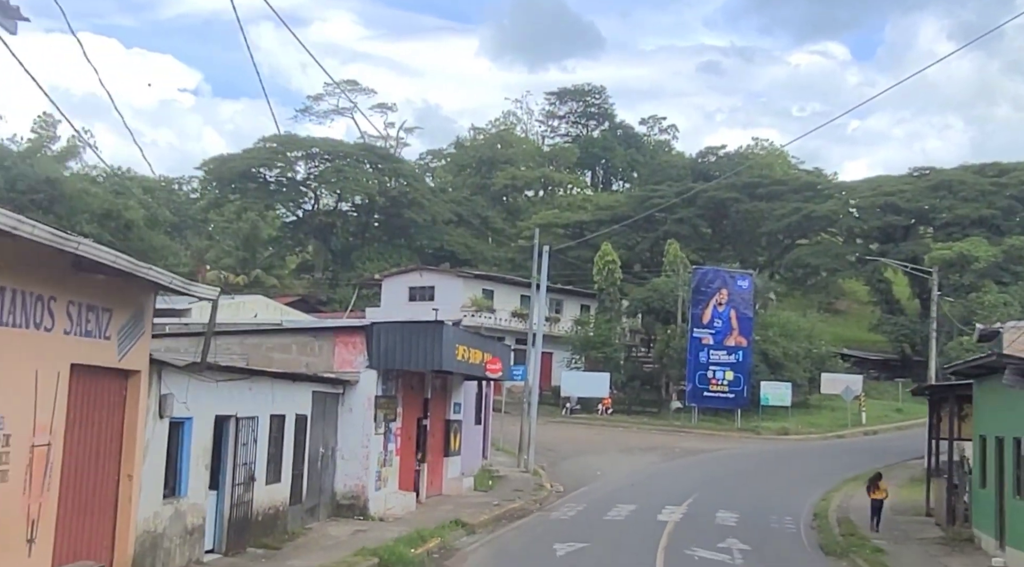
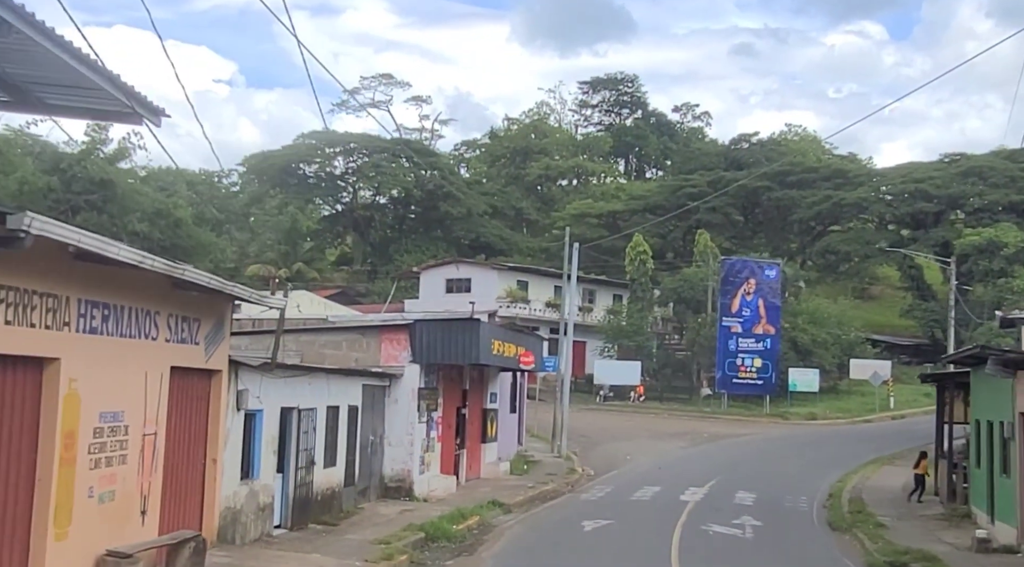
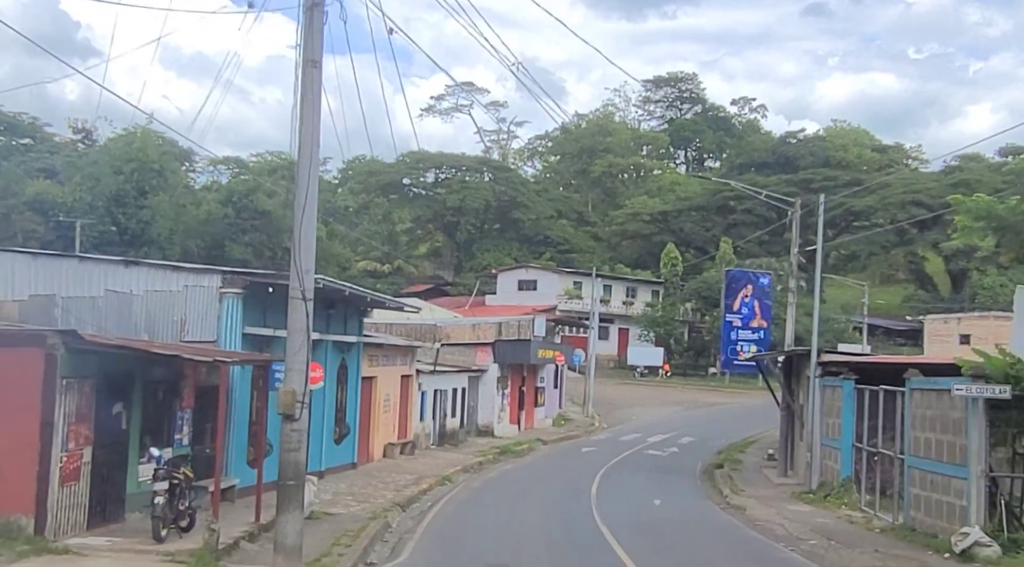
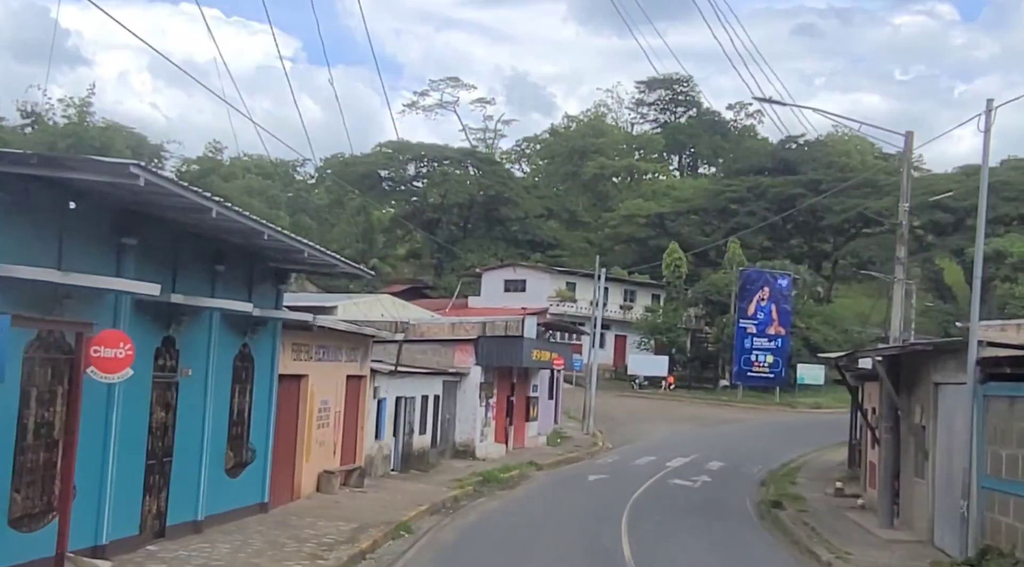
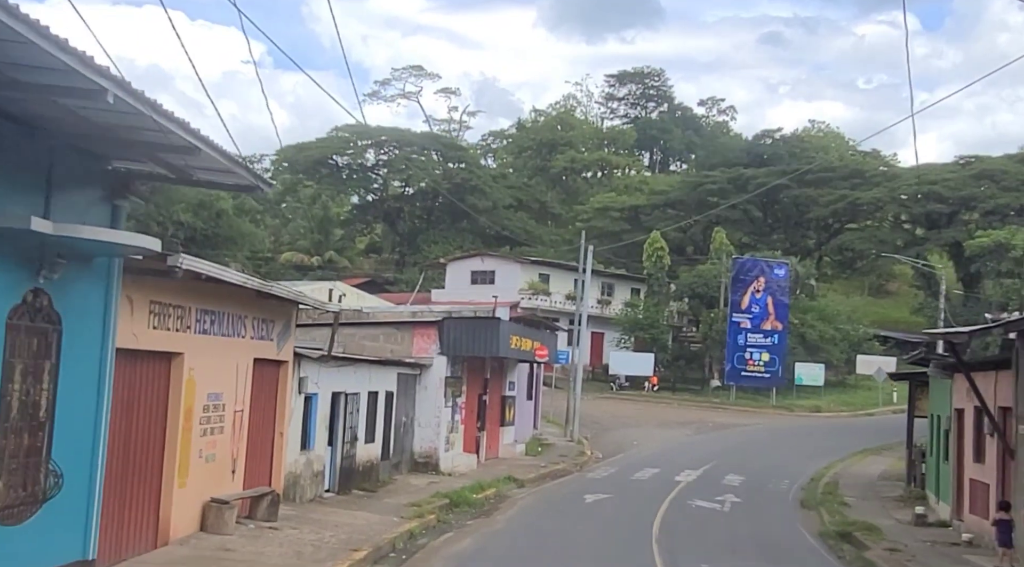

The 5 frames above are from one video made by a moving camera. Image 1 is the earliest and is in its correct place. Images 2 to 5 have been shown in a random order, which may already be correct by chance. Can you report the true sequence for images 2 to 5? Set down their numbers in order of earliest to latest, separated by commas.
2, 5, 4, 3
